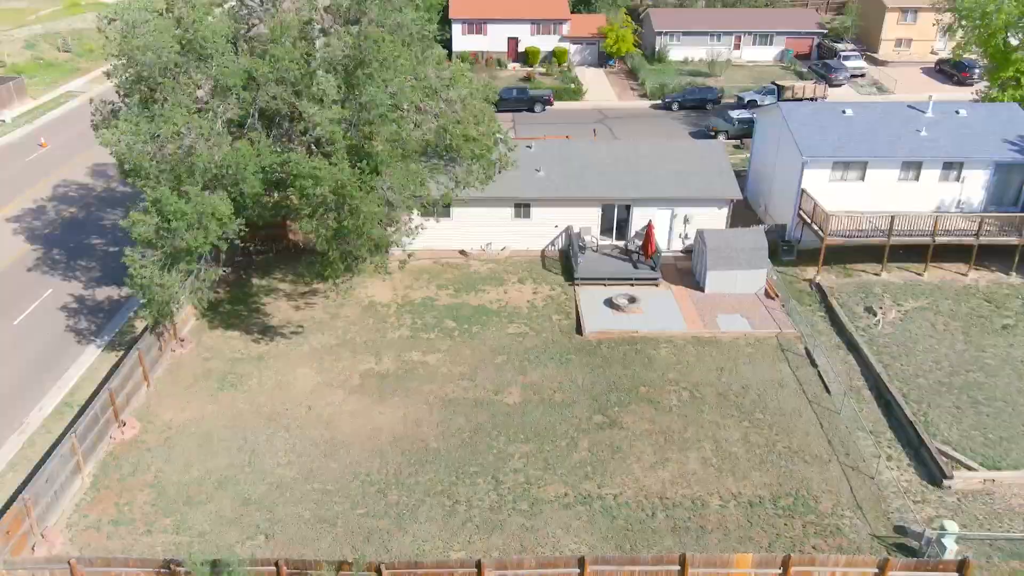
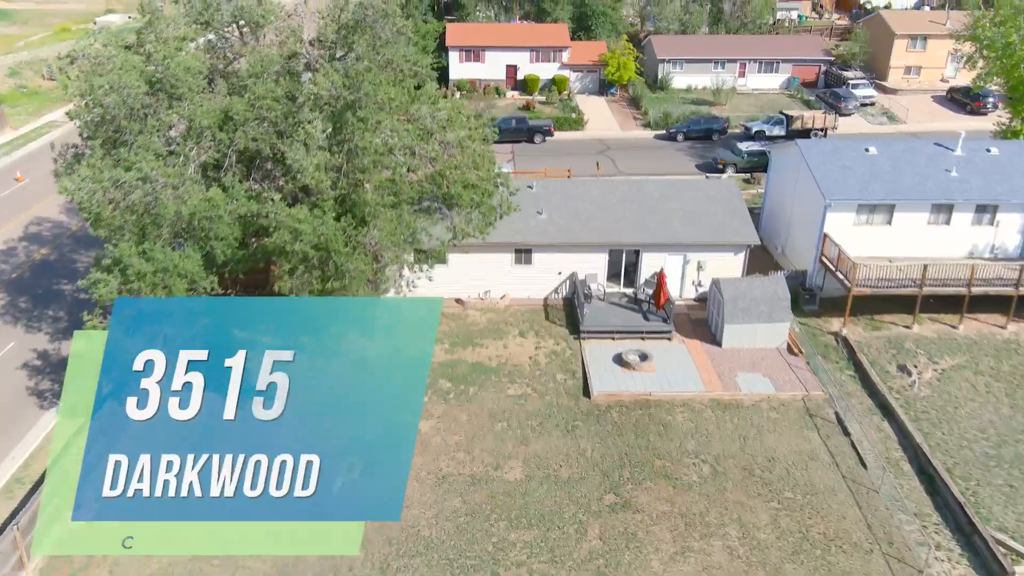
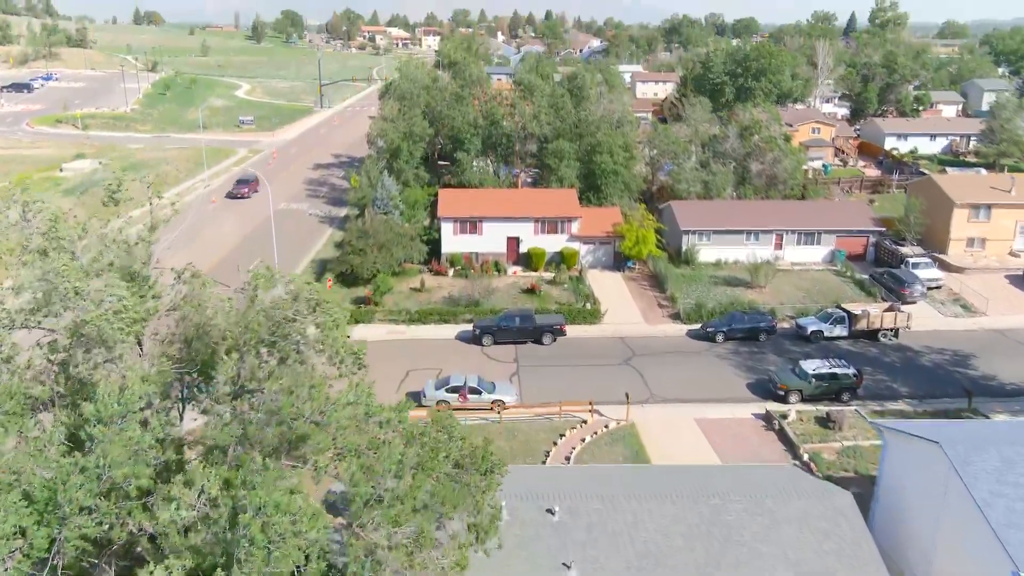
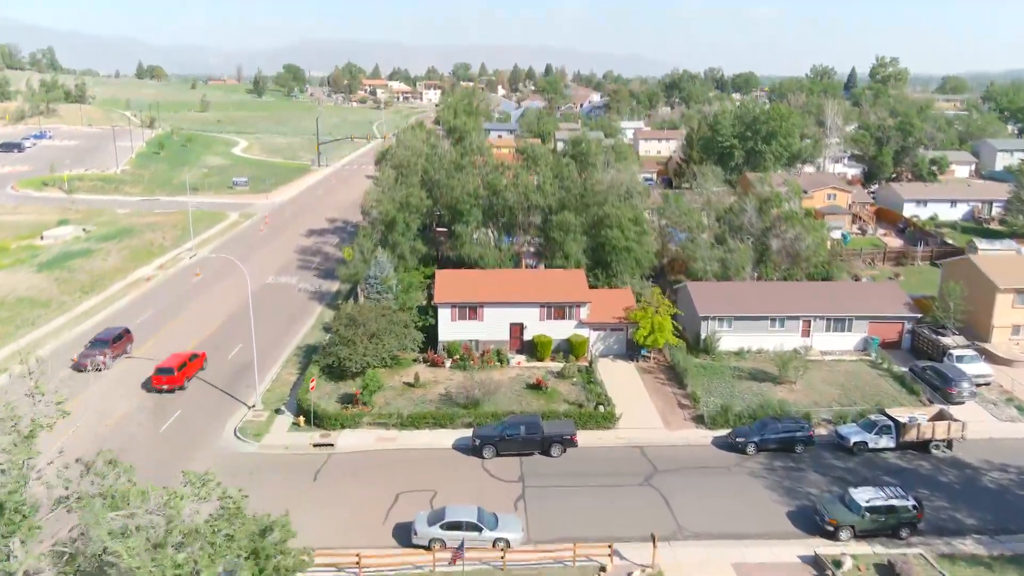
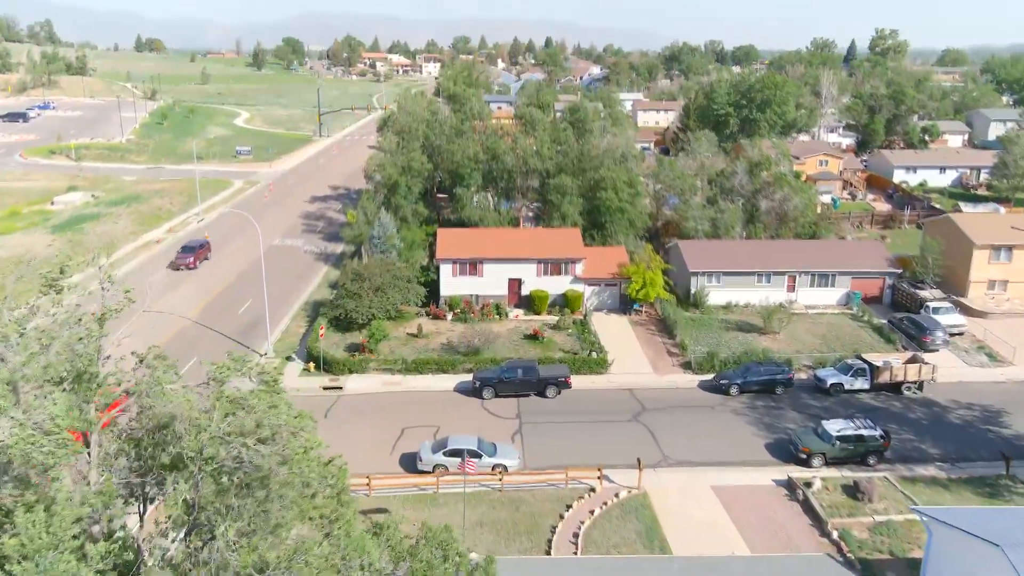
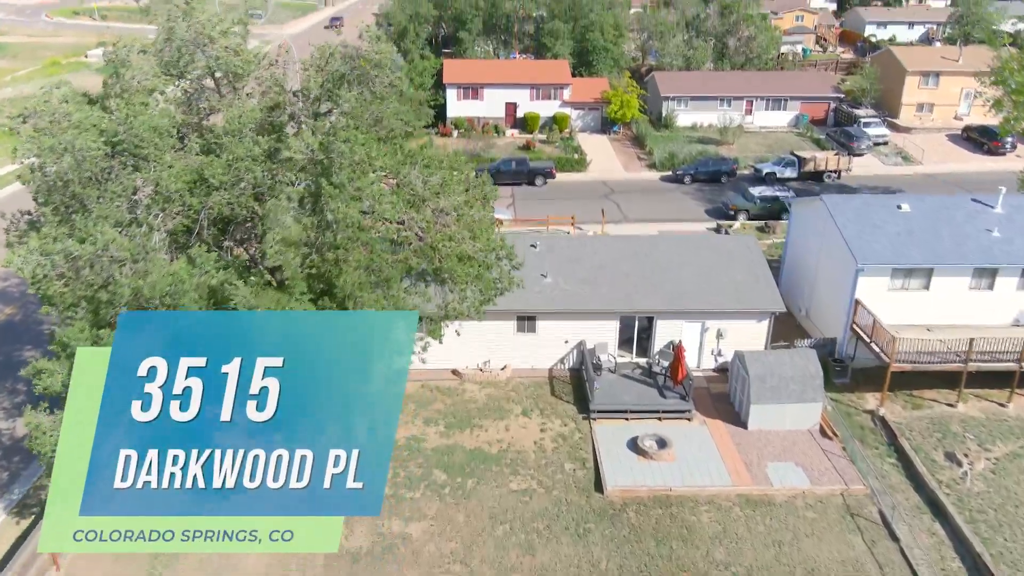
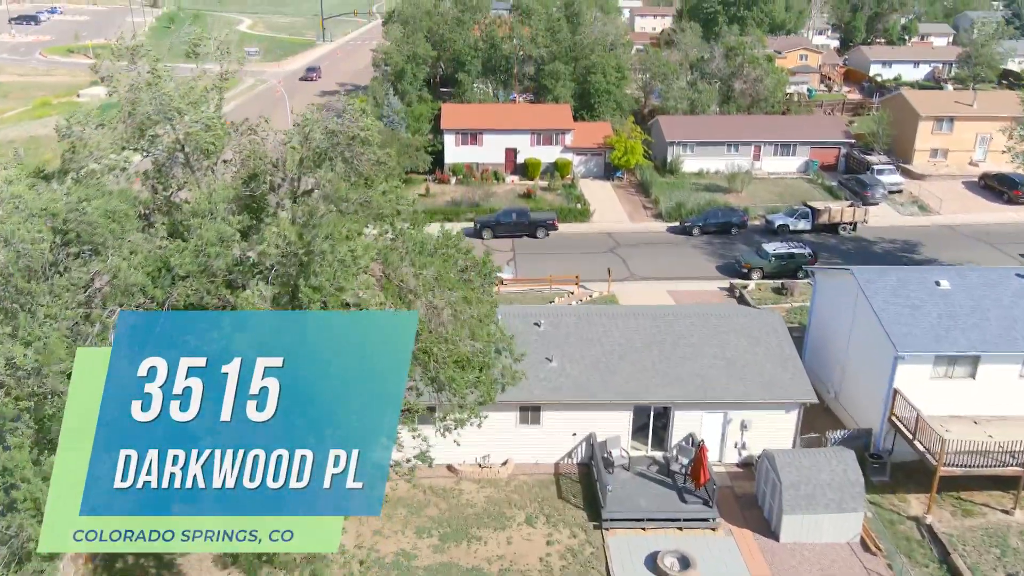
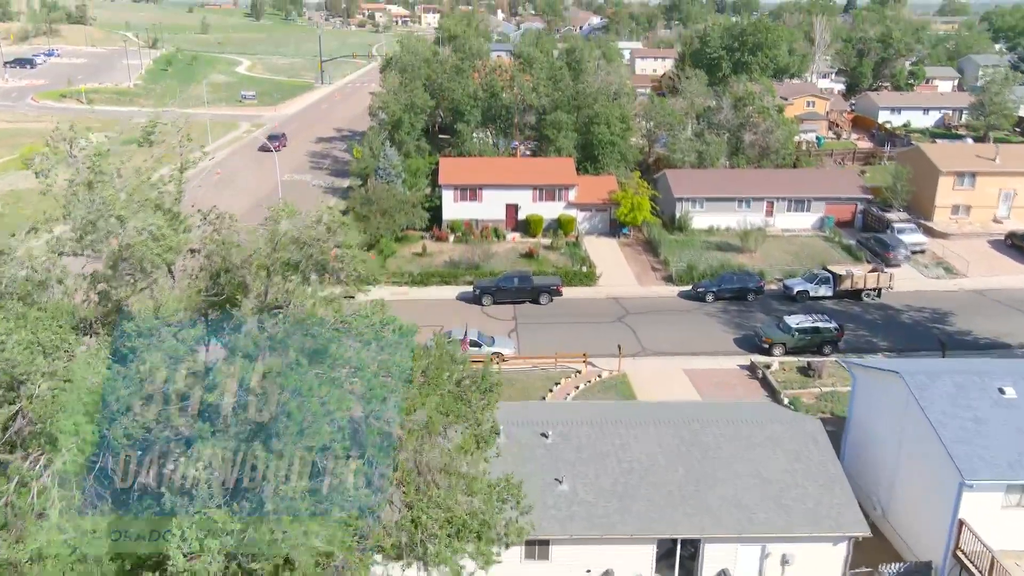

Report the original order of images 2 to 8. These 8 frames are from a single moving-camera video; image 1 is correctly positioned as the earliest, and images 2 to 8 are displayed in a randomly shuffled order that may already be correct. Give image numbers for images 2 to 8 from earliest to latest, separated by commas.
2, 6, 7, 8, 3, 5, 4
